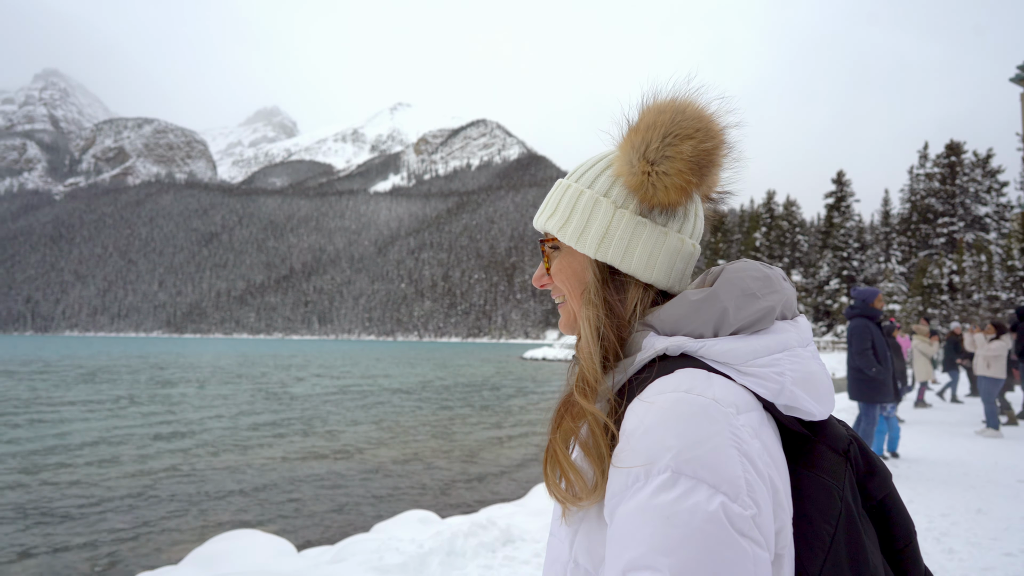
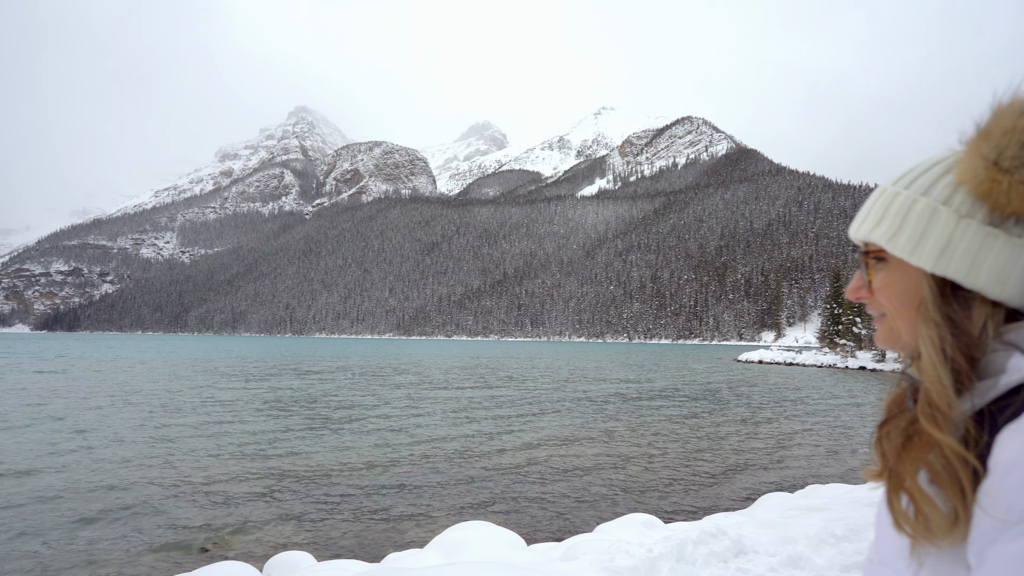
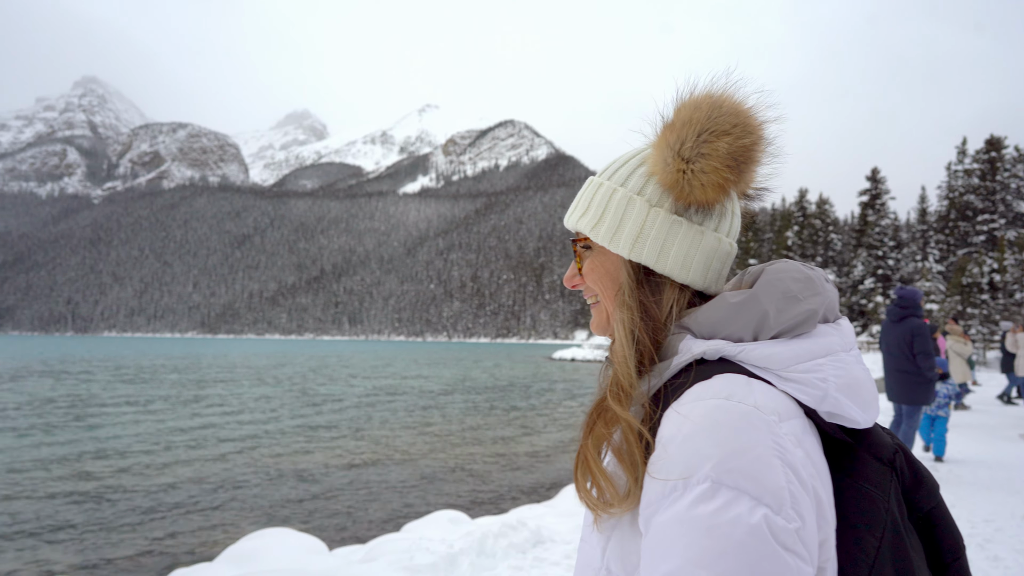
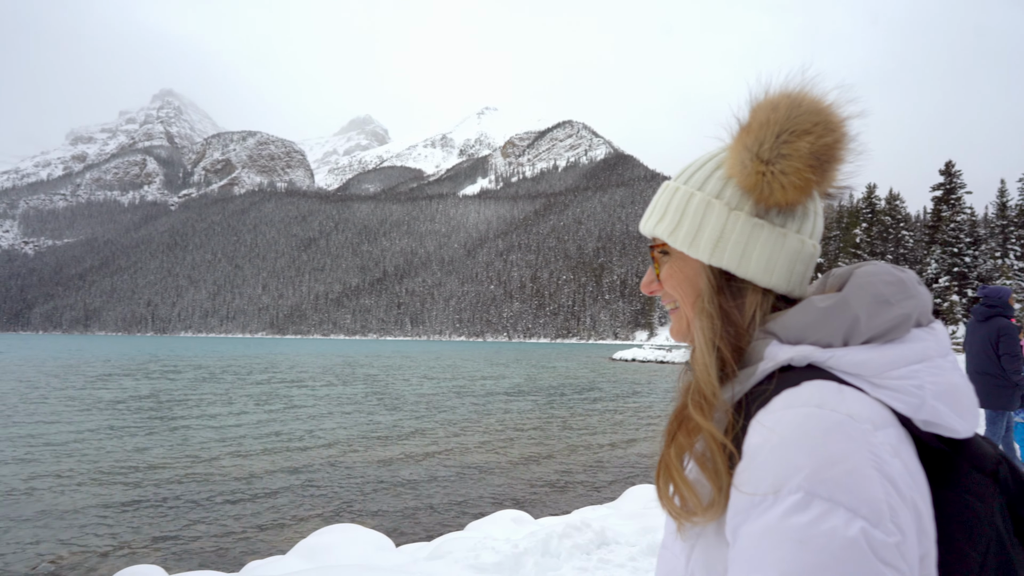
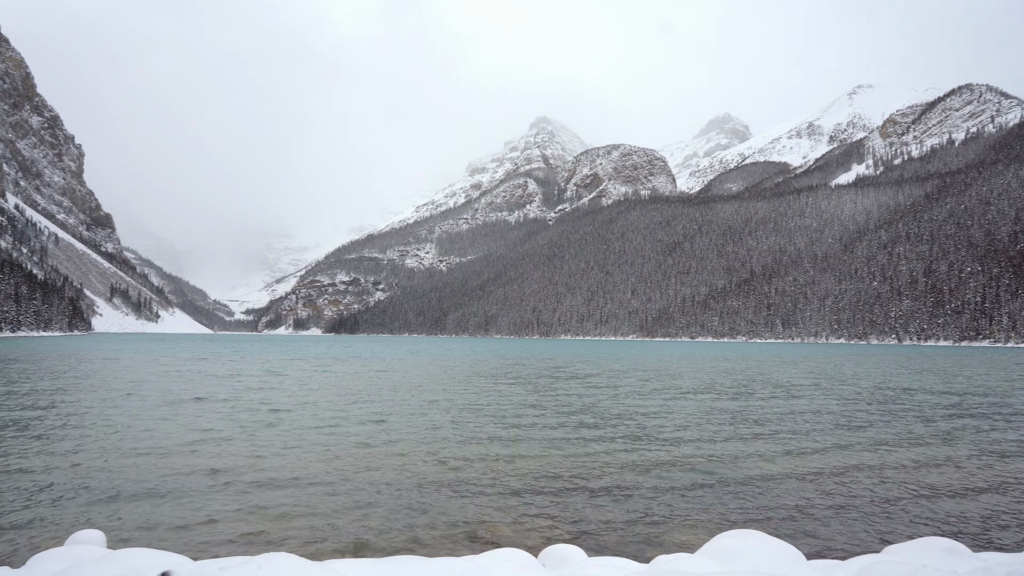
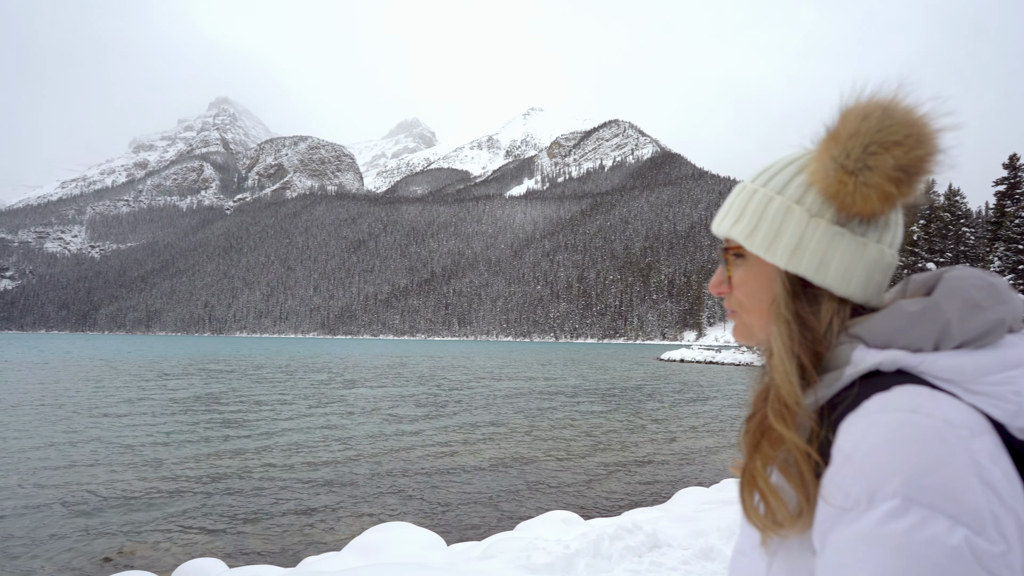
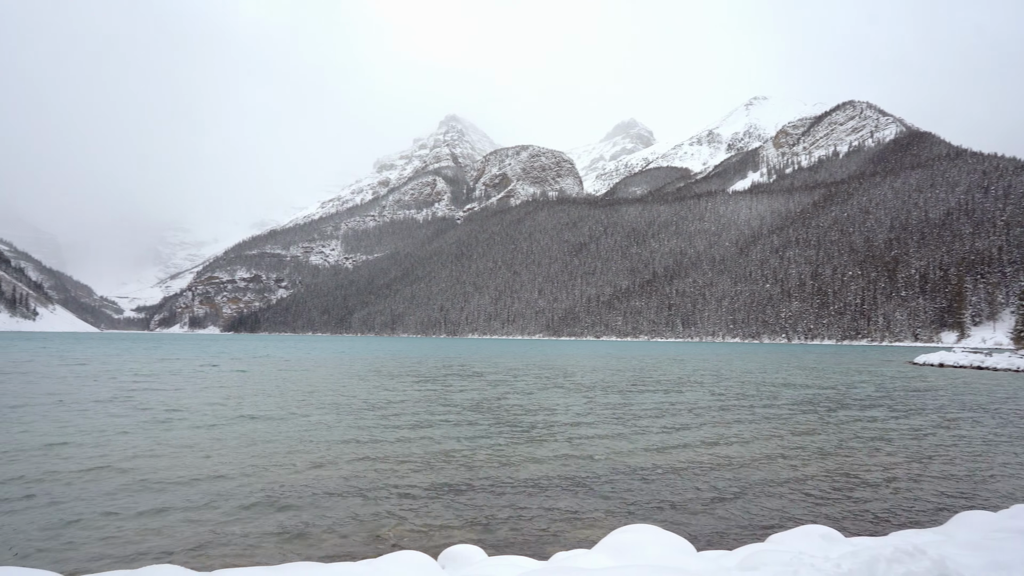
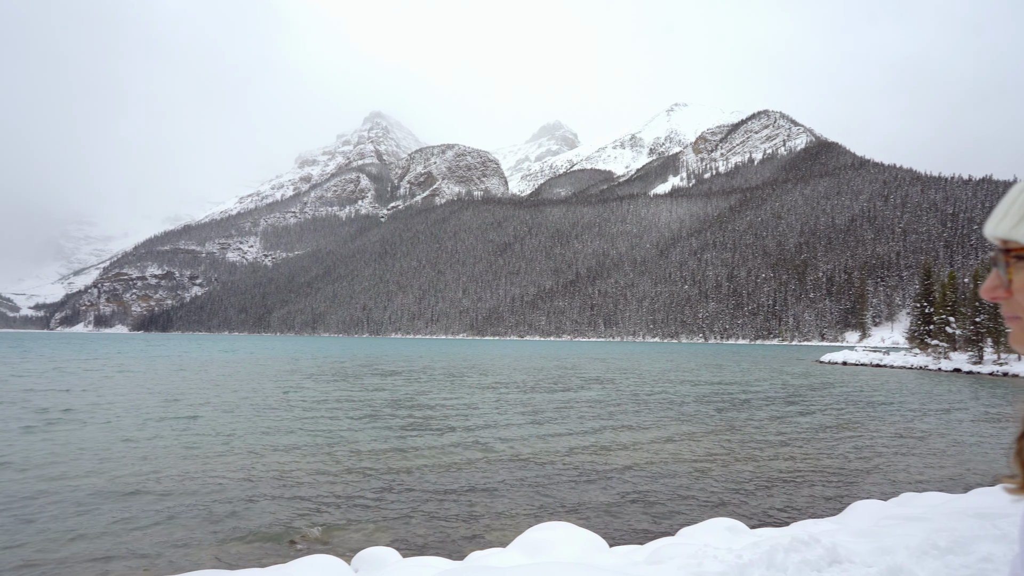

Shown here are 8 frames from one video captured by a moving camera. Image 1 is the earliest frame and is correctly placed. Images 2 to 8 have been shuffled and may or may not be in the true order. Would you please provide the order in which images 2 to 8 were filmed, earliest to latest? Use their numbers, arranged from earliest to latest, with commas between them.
3, 4, 6, 2, 8, 7, 5
